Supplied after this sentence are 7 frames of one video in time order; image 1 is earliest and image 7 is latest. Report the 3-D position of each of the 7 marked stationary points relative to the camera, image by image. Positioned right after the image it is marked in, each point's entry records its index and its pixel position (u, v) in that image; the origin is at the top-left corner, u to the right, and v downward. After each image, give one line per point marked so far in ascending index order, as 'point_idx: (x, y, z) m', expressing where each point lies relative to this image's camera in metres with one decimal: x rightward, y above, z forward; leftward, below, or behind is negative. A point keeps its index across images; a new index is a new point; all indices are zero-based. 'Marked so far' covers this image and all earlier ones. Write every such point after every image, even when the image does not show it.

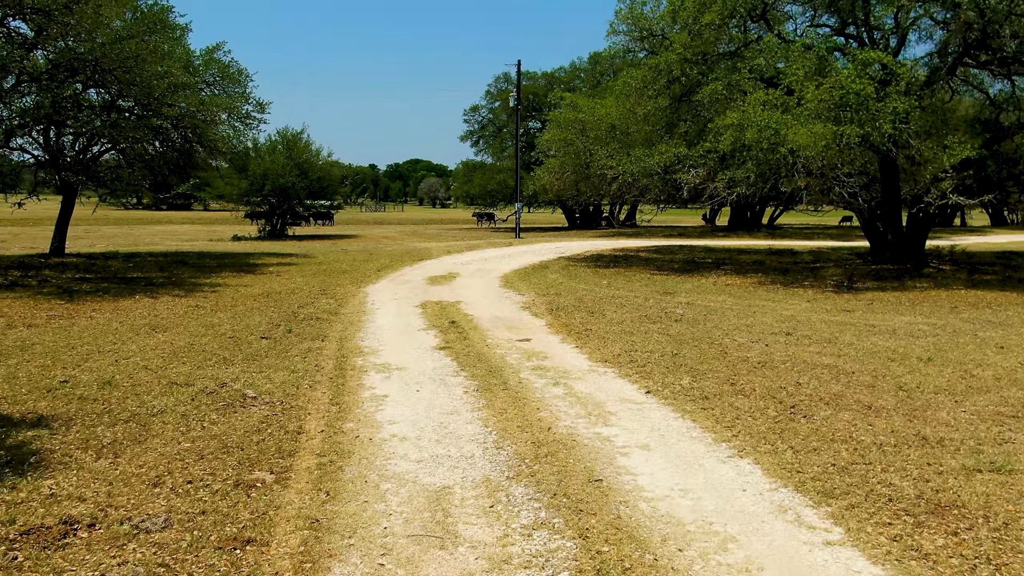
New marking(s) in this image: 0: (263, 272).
0: (-5.2, +0.3, +19.7) m
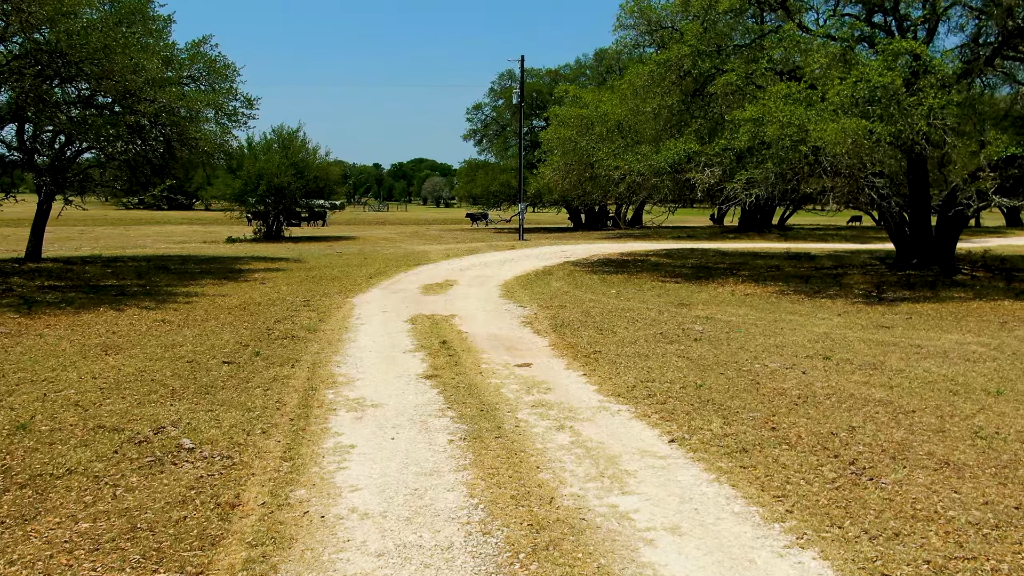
0: (-5.2, +0.2, +18.4) m
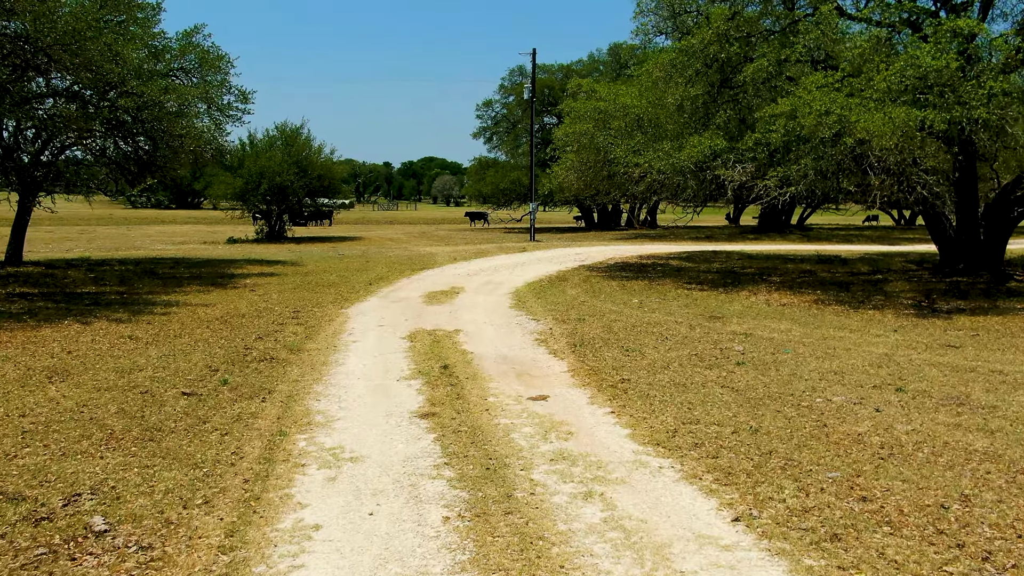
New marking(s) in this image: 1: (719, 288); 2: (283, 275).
0: (-5.0, 0.0, +17.0) m
1: (+3.7, 0.0, +16.4) m
2: (-4.7, +0.3, +19.0) m
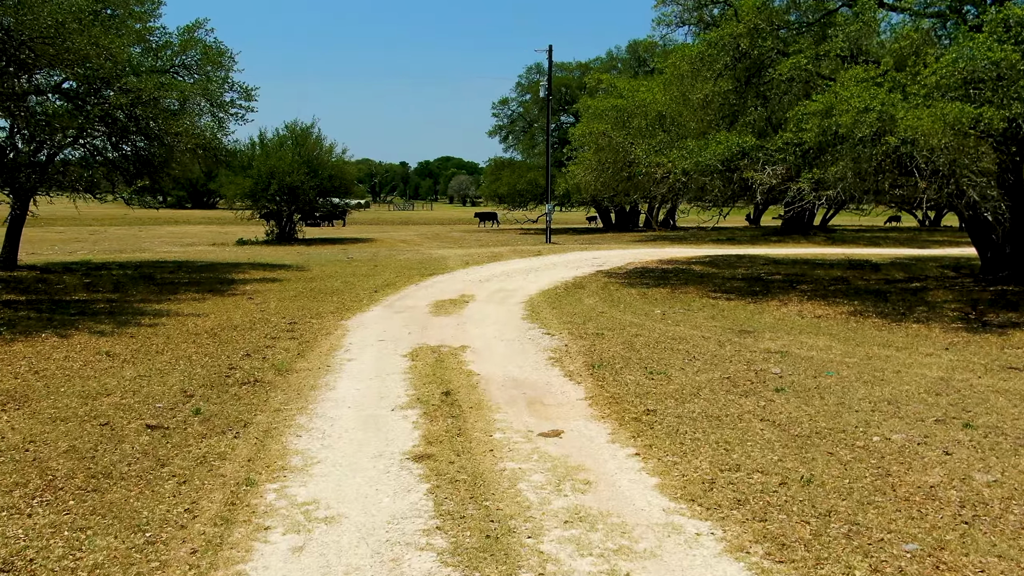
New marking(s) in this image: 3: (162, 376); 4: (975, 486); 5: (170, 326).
0: (-4.8, -0.1, +16.1) m
1: (+3.9, -0.1, +15.4) m
2: (-4.4, +0.1, +18.2) m
3: (-3.3, -0.8, +8.8) m
4: (+2.7, -1.2, +5.5) m
5: (-4.5, -0.5, +12.2) m
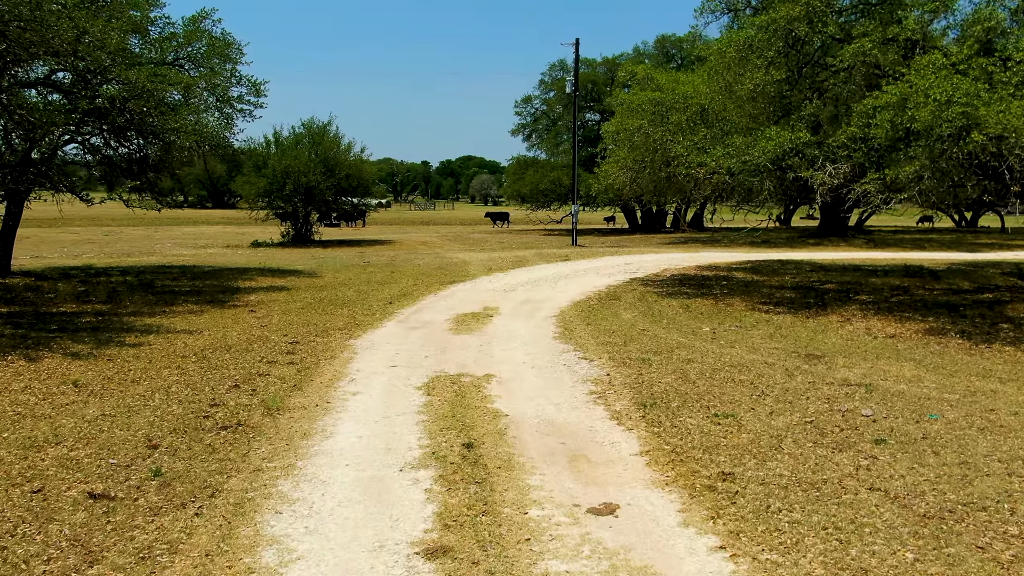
0: (-4.3, -0.3, +14.7) m
1: (+4.3, -0.3, +13.8) m
2: (-3.9, 0.0, +16.7) m
3: (-3.0, -1.0, +7.4) m
4: (+2.9, -1.4, +3.9) m
5: (-4.1, -0.7, +10.8) m
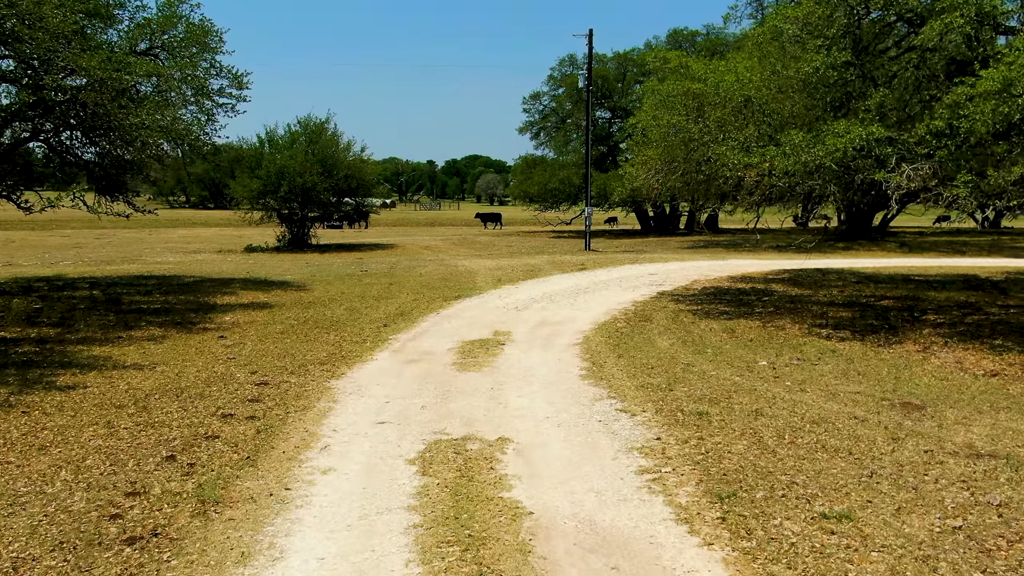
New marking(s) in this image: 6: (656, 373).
0: (-4.1, -0.5, +12.7) m
1: (+4.5, -0.6, +11.7) m
2: (-3.7, -0.3, +14.7) m
3: (-2.9, -1.3, +5.4) m
4: (+3.0, -1.6, +1.9) m
5: (-3.9, -0.9, +8.8) m
6: (+1.5, -0.8, +9.5) m
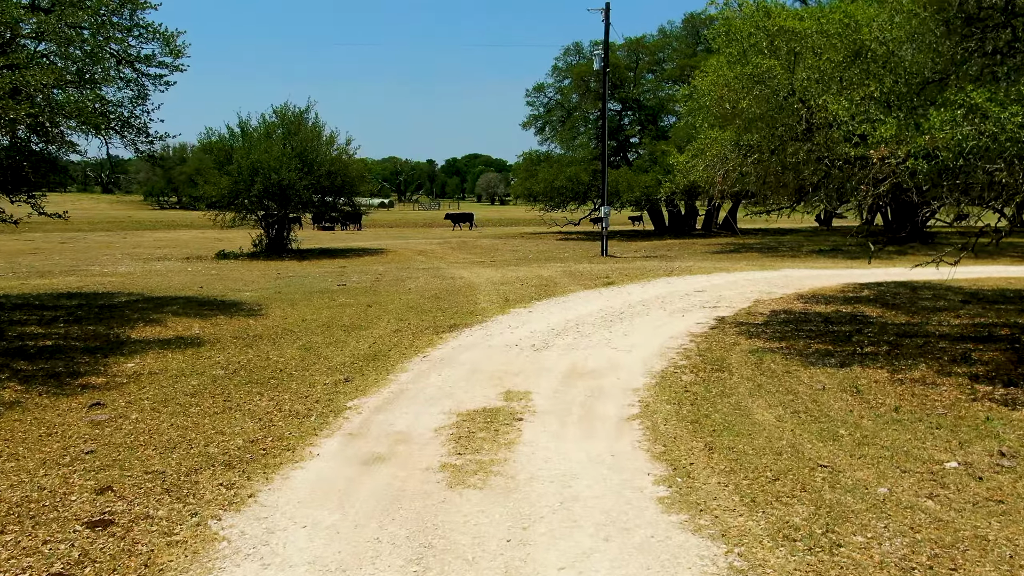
0: (-3.9, -0.9, +8.7) m
1: (+4.7, -0.9, +7.8) m
2: (-3.5, -0.7, +10.8) m
3: (-2.7, -1.7, +1.4) m
4: (+3.2, -2.0, -2.1) m
5: (-3.8, -1.3, +4.8) m
6: (+1.6, -1.2, +5.5) m
